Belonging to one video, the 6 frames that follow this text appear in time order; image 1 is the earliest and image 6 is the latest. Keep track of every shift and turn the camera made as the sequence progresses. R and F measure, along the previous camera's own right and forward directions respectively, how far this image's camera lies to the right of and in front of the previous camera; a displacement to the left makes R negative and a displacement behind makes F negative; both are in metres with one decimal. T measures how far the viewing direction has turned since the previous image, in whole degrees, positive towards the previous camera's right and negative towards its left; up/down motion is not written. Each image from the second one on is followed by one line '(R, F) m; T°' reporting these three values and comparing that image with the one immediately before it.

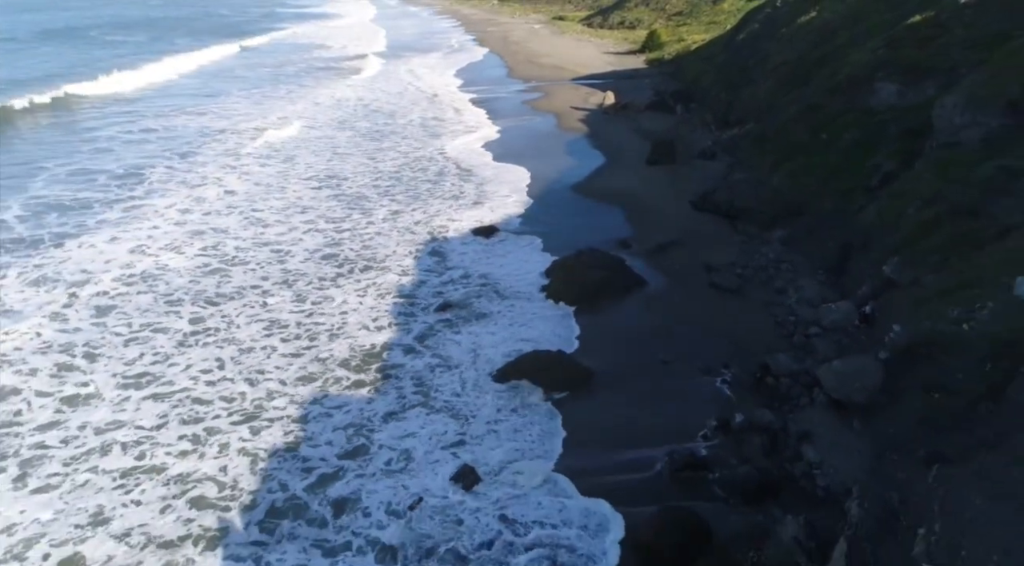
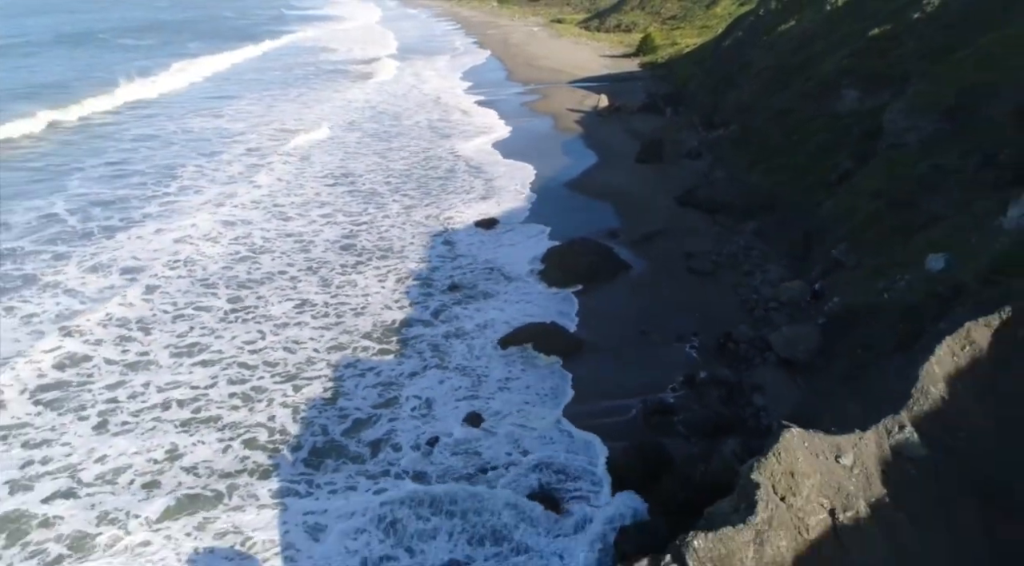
(0.0, -2.1) m; 0°
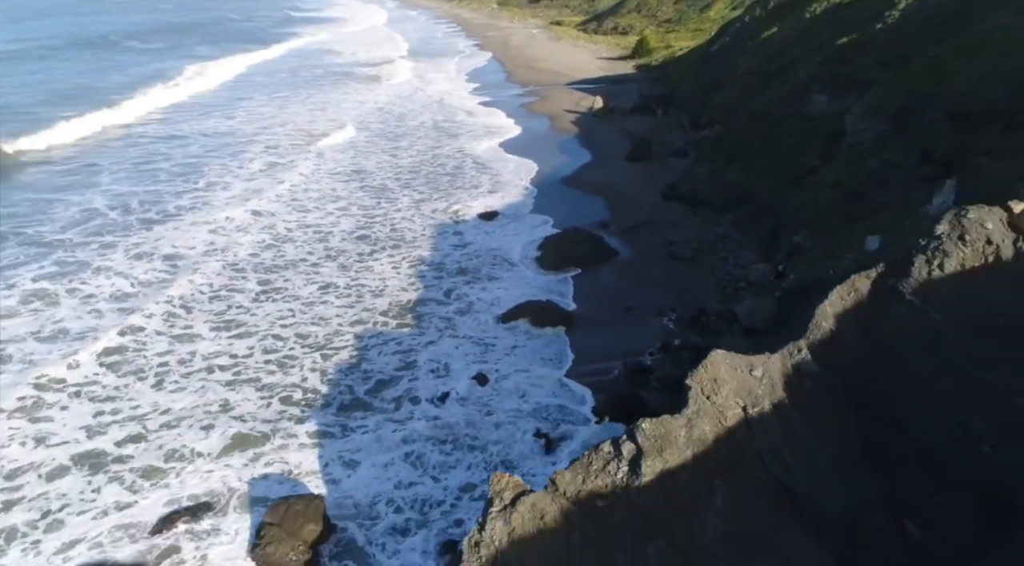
(0.0, -2.1) m; 0°
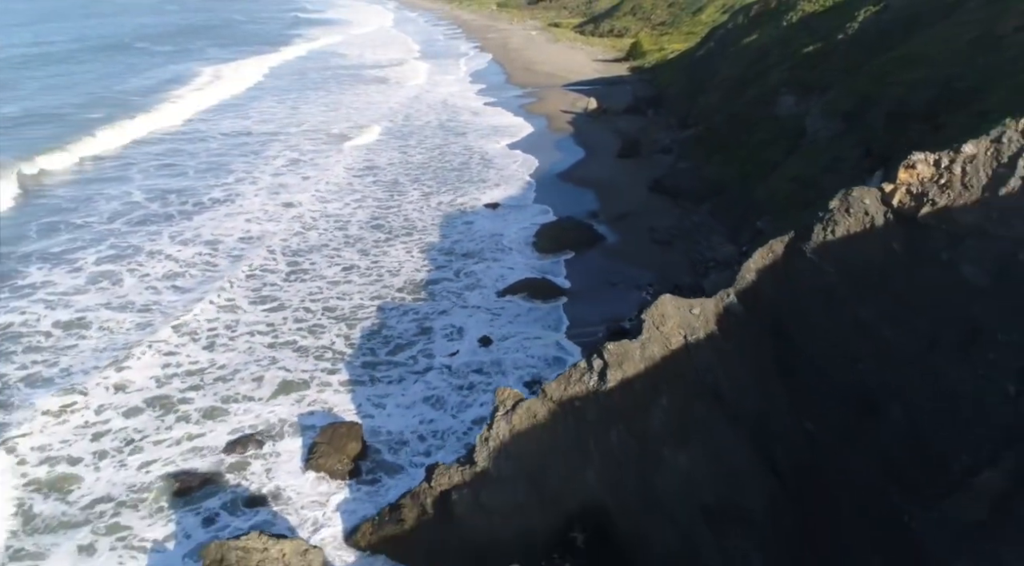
(0.0, -2.6) m; 0°
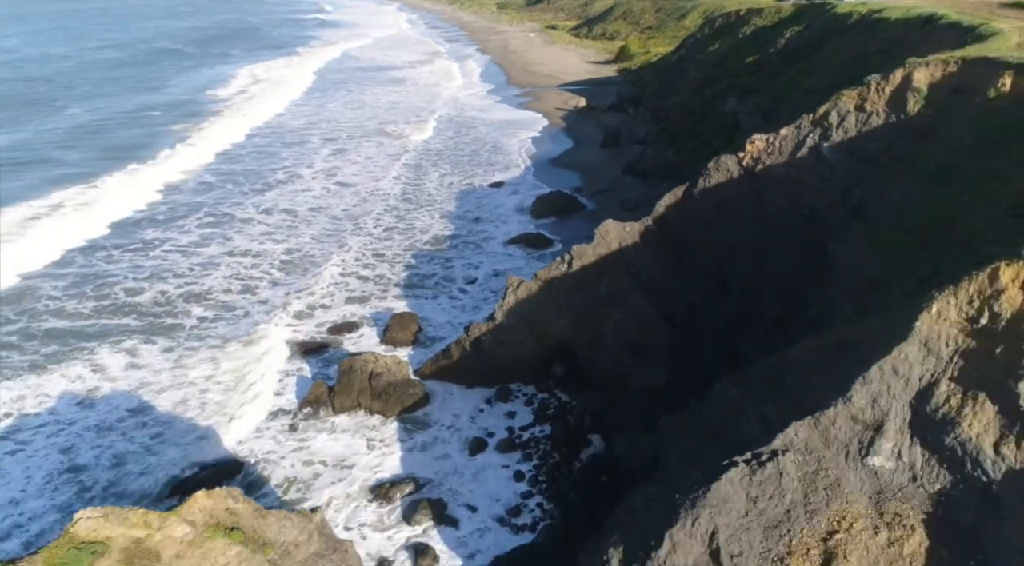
(-0.1, -6.9) m; 0°
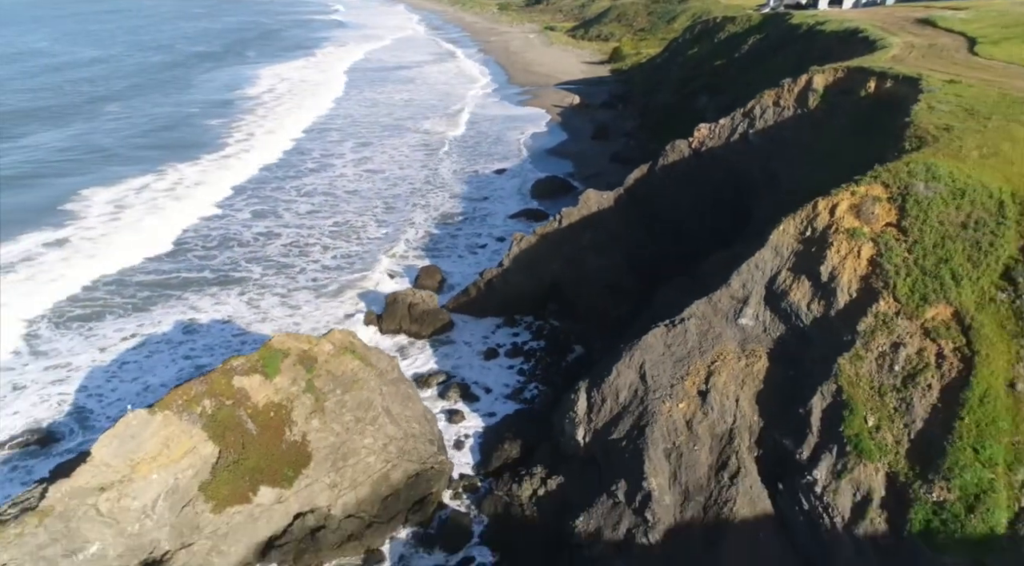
(-0.1, -5.2) m; 0°
